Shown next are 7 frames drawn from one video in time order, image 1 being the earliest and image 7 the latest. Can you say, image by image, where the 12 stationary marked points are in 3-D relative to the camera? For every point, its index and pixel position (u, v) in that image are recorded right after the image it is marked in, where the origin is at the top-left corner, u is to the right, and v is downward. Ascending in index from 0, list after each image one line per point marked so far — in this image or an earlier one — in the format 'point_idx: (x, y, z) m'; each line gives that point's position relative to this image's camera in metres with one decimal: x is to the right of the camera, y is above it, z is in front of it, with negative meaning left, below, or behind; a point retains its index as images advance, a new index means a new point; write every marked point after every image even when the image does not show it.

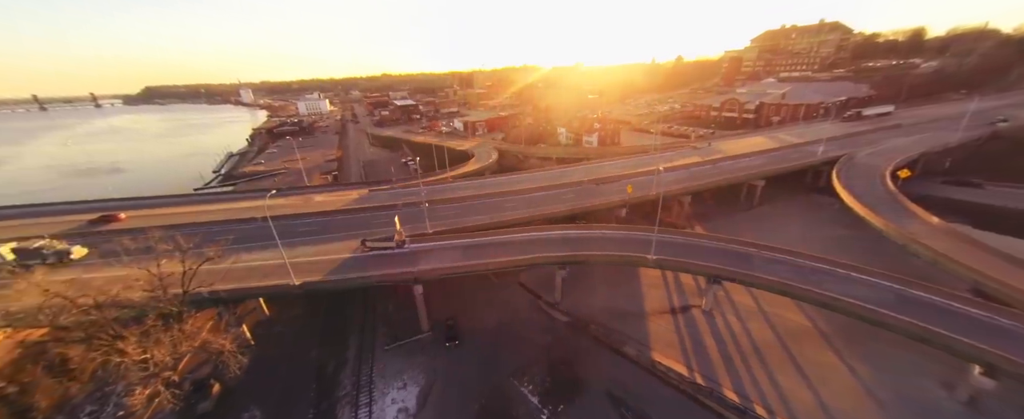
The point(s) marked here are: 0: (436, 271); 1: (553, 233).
0: (-4.0, -3.1, +14.4) m
1: (+2.7, -1.5, +19.7) m
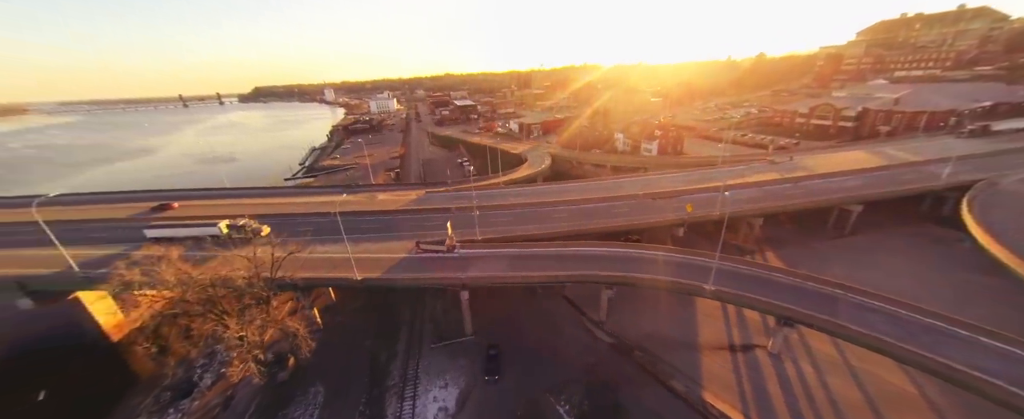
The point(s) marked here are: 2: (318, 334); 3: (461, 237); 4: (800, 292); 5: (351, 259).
0: (-1.6, -3.6, +14.7) m
1: (+5.9, -2.6, +18.9) m
2: (-11.7, -8.1, +17.1) m
3: (-3.4, -2.0, +19.2) m
4: (+15.9, -4.5, +15.4) m
5: (-9.0, -3.0, +15.7) m
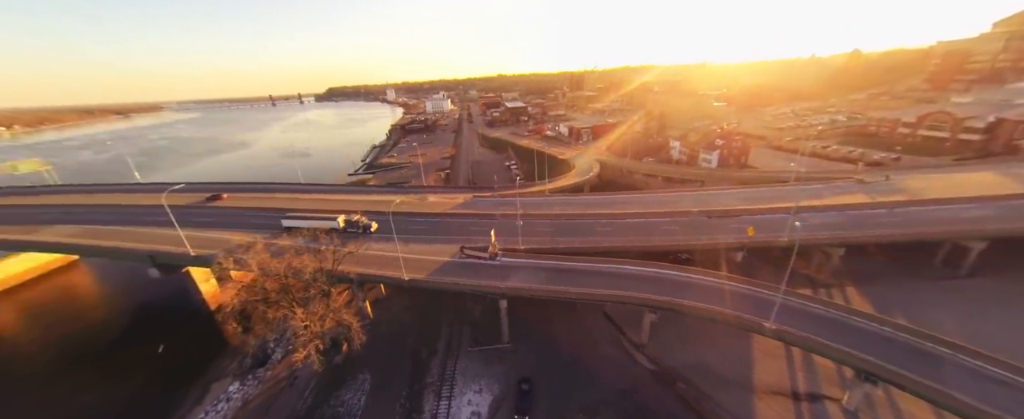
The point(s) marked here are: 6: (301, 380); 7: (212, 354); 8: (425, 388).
0: (+0.5, -4.2, +14.7) m
1: (+8.6, -3.8, +17.8) m
2: (-9.5, -7.9, +18.5) m
3: (-0.5, -2.5, +19.5) m
4: (+17.8, -6.5, +13.0) m
5: (-6.6, -3.1, +16.7) m
6: (-11.5, -9.6, +15.3) m
7: (-20.0, -10.5, +19.1) m
8: (-4.5, -9.3, +14.4) m
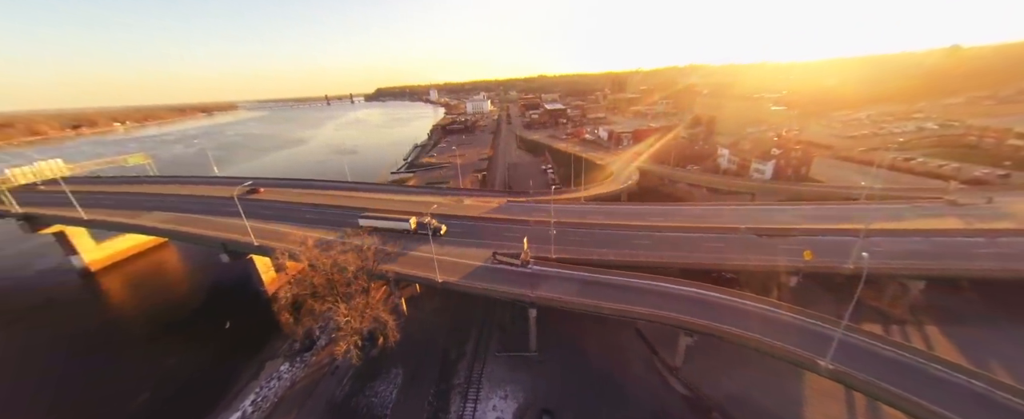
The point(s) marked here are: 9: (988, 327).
0: (+2.1, -4.8, +14.6) m
1: (+10.4, -4.8, +16.8) m
2: (-7.7, -7.8, +19.5) m
3: (+1.7, -3.0, +19.4) m
4: (+18.9, -8.1, +11.0) m
5: (-4.7, -3.2, +17.3) m
6: (-10.1, -9.4, +16.5) m
7: (-18.2, -9.8, +21.1) m
8: (-3.2, -9.5, +14.9) m
9: (+34.1, -9.2, +20.3) m
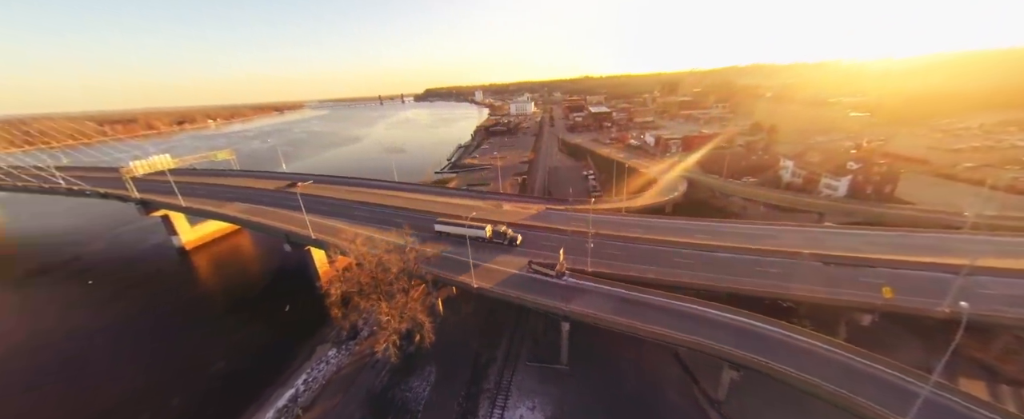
0: (+3.8, -5.5, +14.2) m
1: (+12.3, -6.1, +15.4) m
2: (-5.5, -7.8, +20.3) m
3: (+4.0, -3.6, +19.0) m
4: (+19.8, -10.0, +8.7) m
5: (-2.6, -3.4, +17.7) m
6: (-8.4, -9.3, +17.7) m
7: (-15.9, -9.1, +23.2) m
8: (-1.8, -9.8, +15.2) m
9: (+35.9, -12.1, +16.1) m
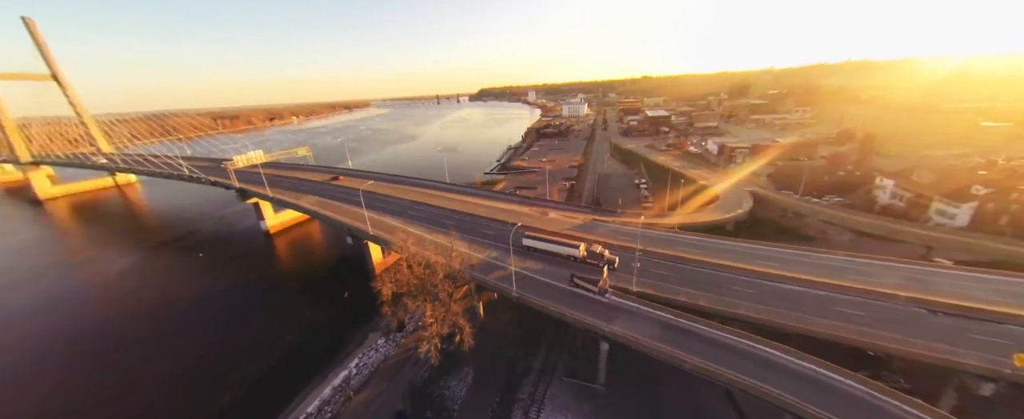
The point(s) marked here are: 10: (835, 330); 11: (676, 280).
0: (+5.7, -6.4, +13.5) m
1: (+14.2, -7.7, +13.5) m
2: (-2.8, -7.9, +20.9) m
3: (+6.7, -4.5, +18.2) m
4: (+20.4, -12.2, +6.0) m
5: (+0.1, -3.8, +17.9) m
6: (-6.1, -9.2, +18.7) m
7: (-12.7, -8.4, +25.3) m
8: (0.0, -10.3, +15.4) m
9: (+37.1, -15.5, +11.1) m
10: (+18.3, -6.9, +15.3) m
11: (+11.2, -4.6, +18.9) m
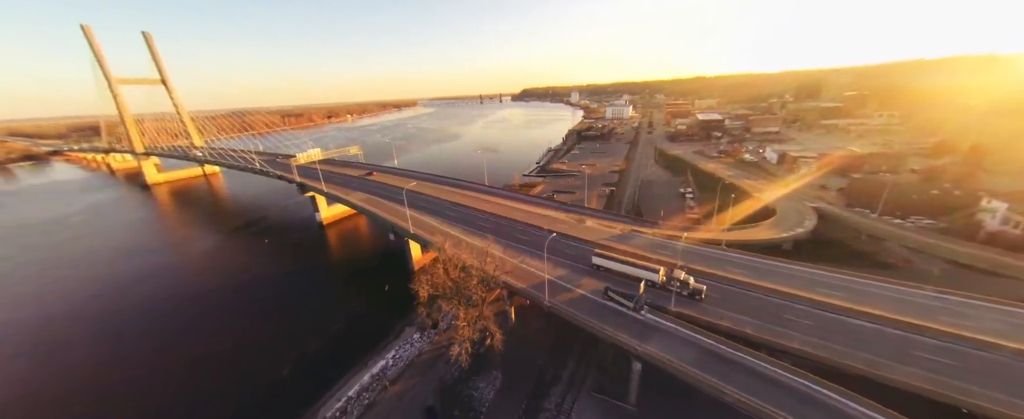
0: (+7.1, -7.2, +12.8) m
1: (+15.4, -9.0, +11.9) m
2: (-0.6, -8.1, +21.1) m
3: (+8.8, -5.3, +17.3) m
4: (+20.4, -14.0, +3.8) m
5: (+2.1, -4.2, +17.7) m
6: (-4.2, -9.2, +19.4) m
7: (-10.0, -7.9, +26.6) m
8: (+1.4, -10.7, +15.4) m
9: (+37.4, -18.2, +7.0) m
10: (+19.8, -8.4, +13.2) m
11: (+13.2, -5.7, +17.5) m
